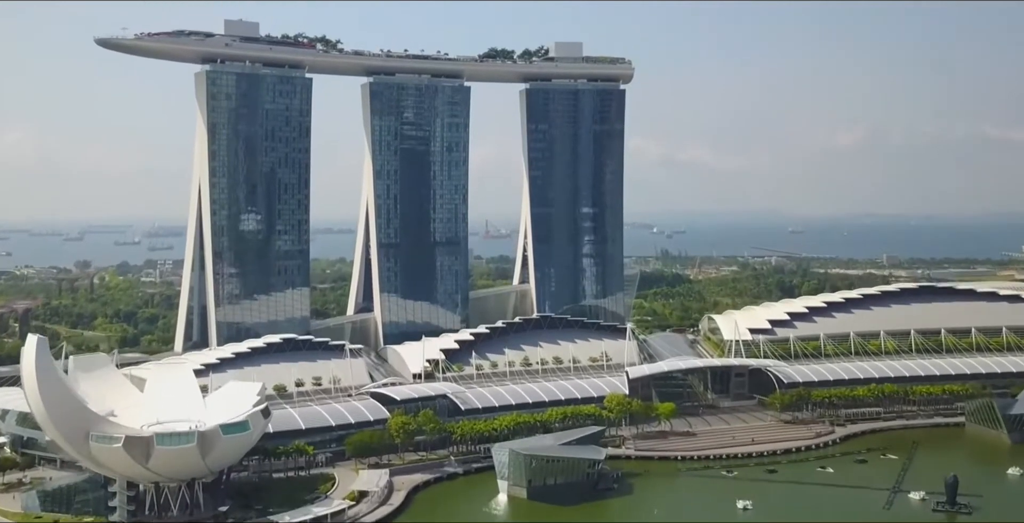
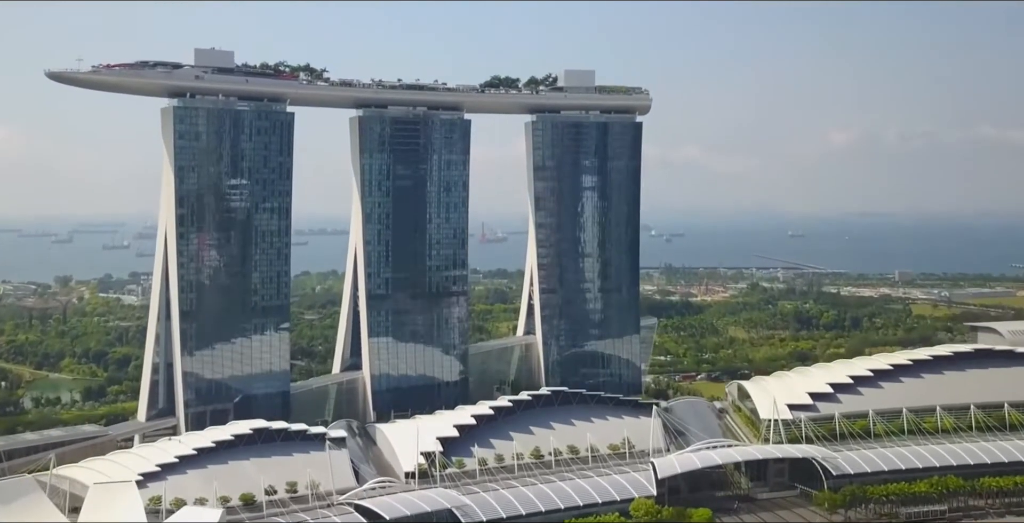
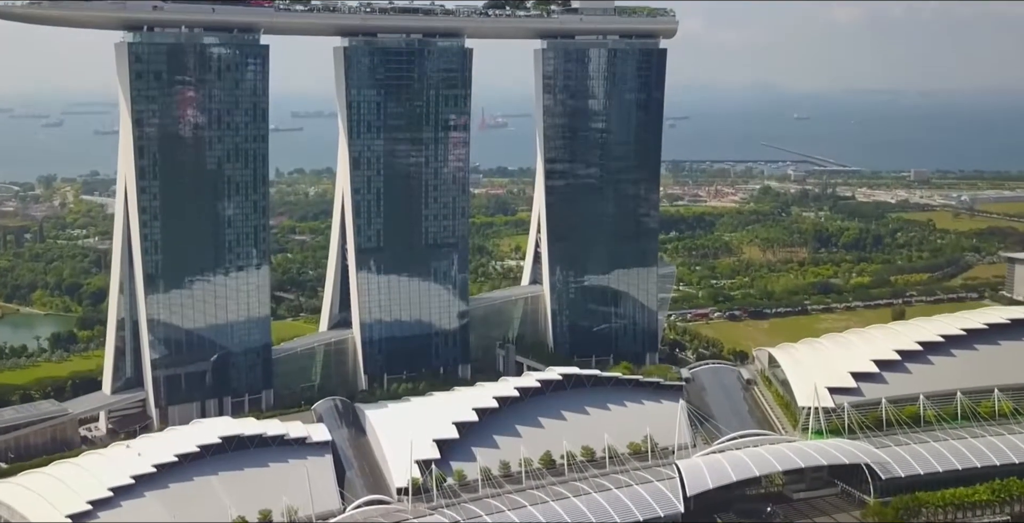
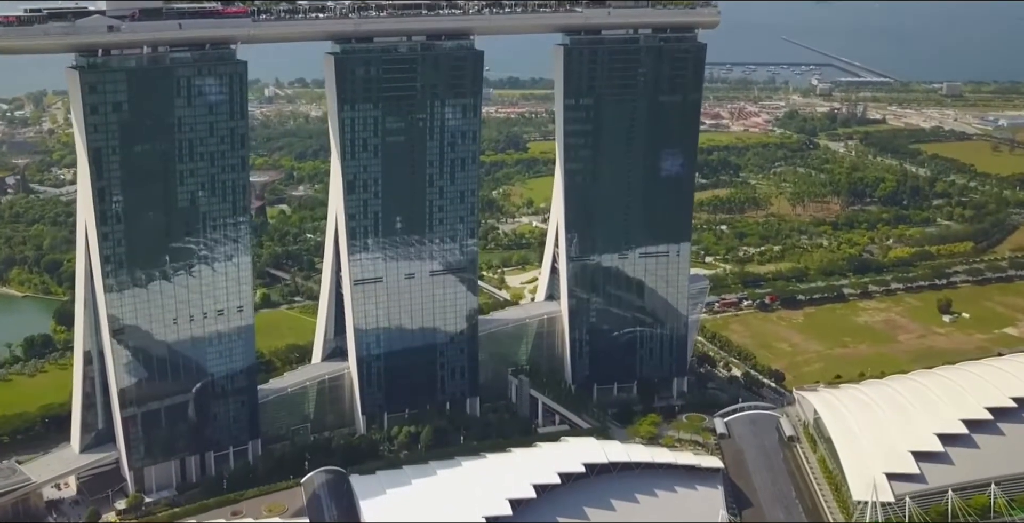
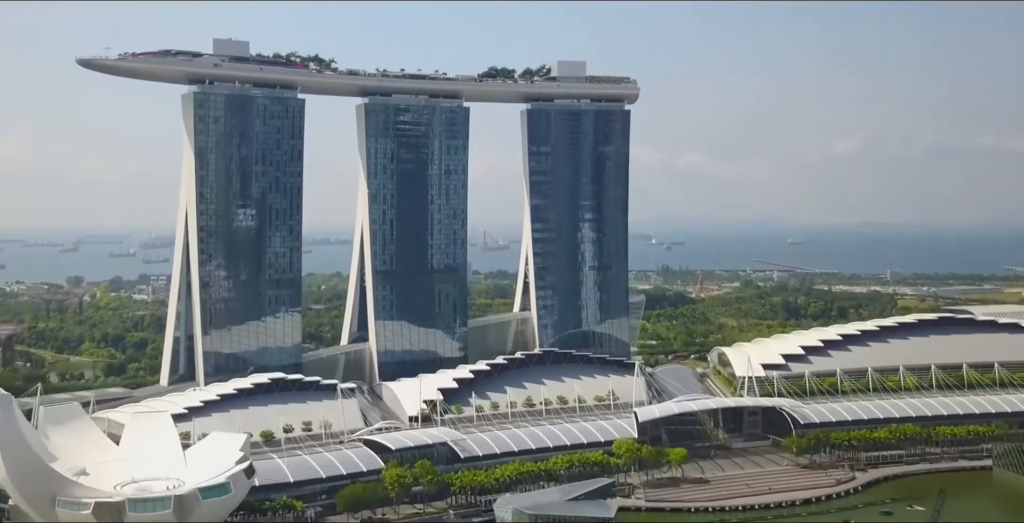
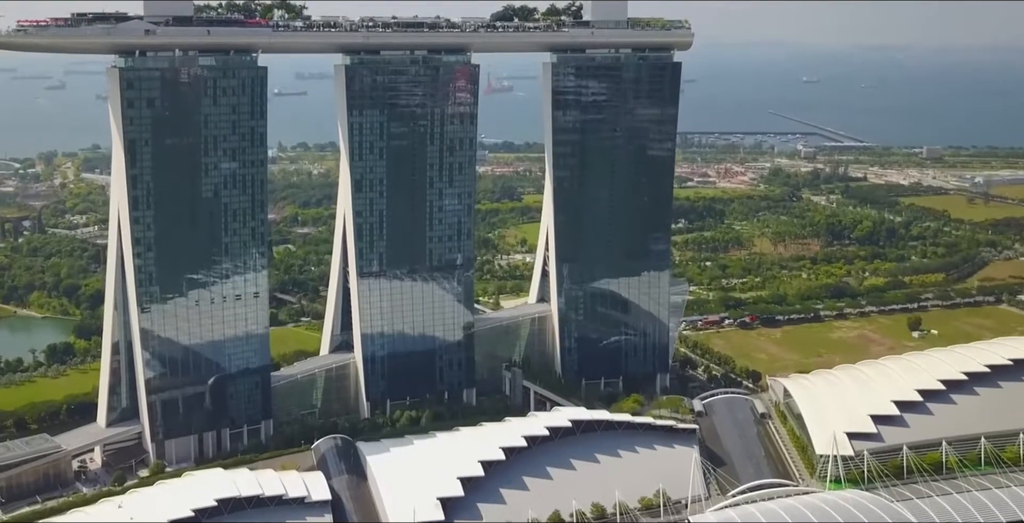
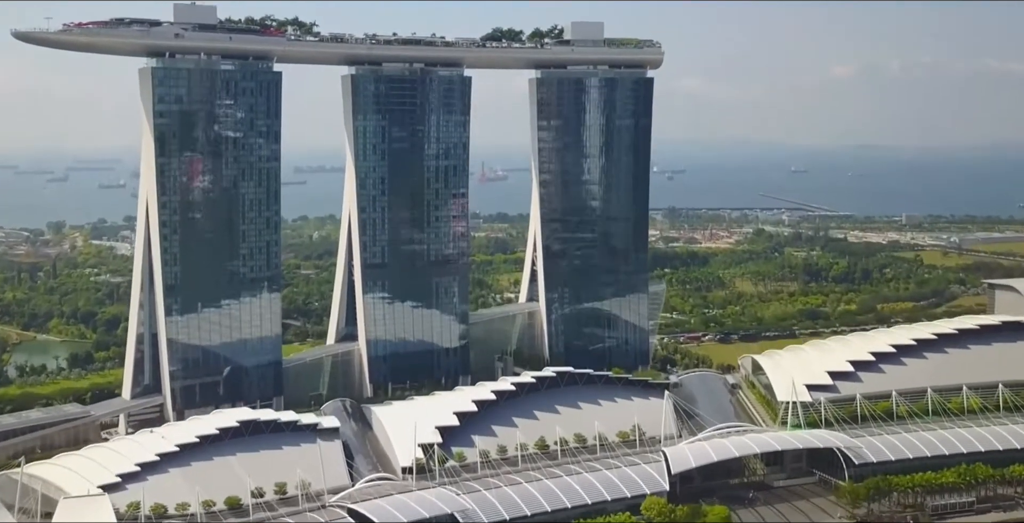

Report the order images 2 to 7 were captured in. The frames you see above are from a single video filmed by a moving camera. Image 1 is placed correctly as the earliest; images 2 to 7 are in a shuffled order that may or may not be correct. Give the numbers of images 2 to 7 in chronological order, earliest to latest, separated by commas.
5, 2, 7, 3, 6, 4
